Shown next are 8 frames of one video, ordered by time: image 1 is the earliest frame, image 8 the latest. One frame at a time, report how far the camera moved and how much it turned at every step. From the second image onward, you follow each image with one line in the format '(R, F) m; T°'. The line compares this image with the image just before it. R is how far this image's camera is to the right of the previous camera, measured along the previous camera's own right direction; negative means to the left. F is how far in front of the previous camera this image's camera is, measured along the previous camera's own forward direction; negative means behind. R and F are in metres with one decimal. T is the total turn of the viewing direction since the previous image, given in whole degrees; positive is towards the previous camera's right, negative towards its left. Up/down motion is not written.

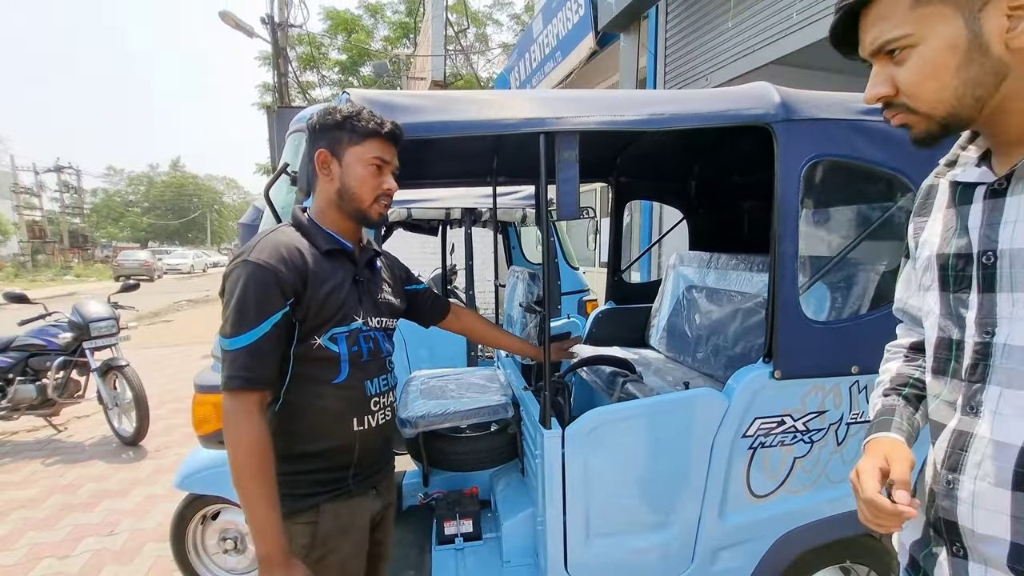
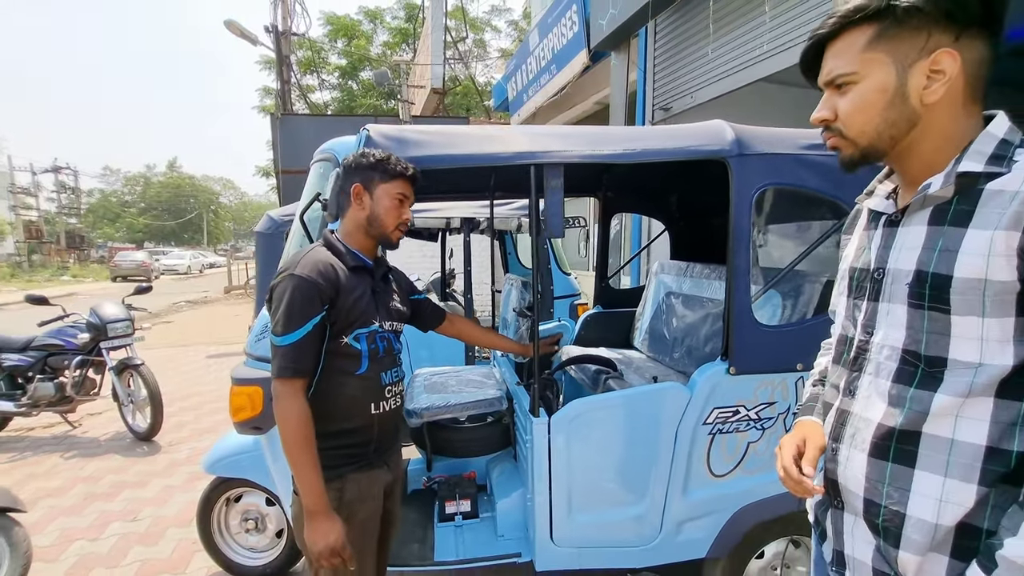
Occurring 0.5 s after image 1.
(0.0, -0.3) m; 0°
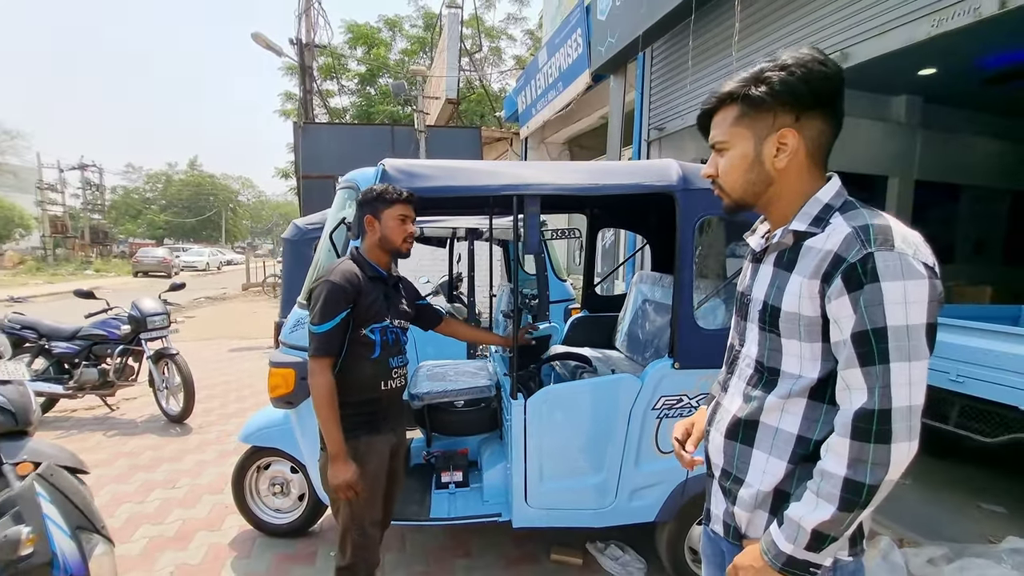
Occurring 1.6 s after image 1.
(+0.1, -0.4) m; -1°
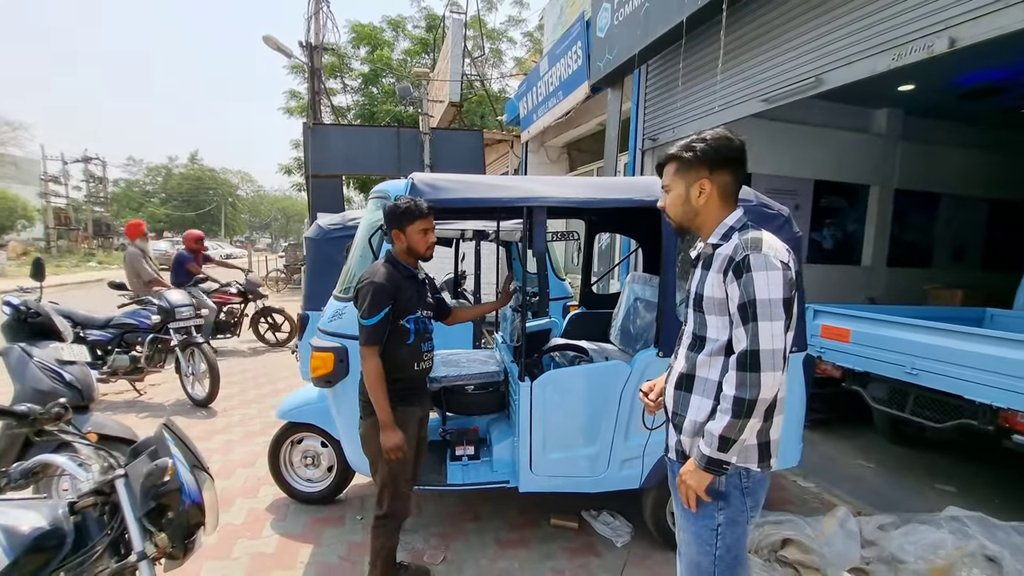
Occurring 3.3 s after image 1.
(-0.1, -0.4) m; 0°
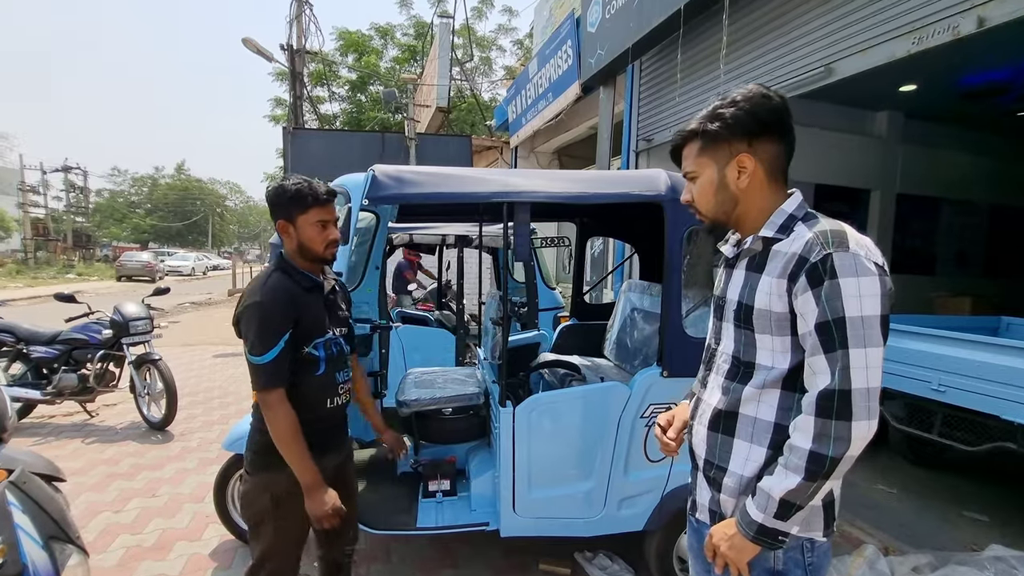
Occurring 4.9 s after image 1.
(+0.1, +0.4) m; +1°
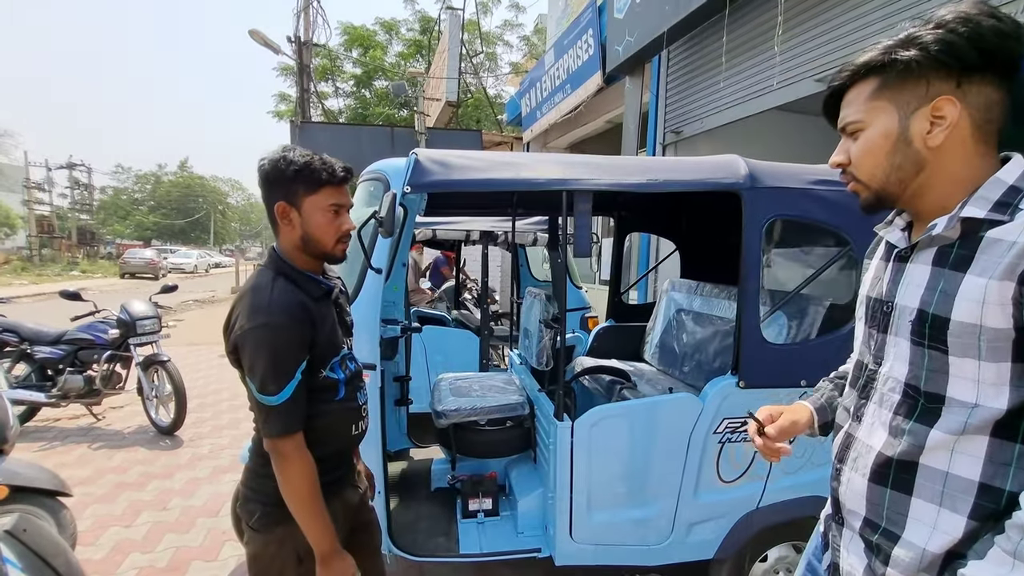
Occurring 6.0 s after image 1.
(-0.2, +0.2) m; 0°
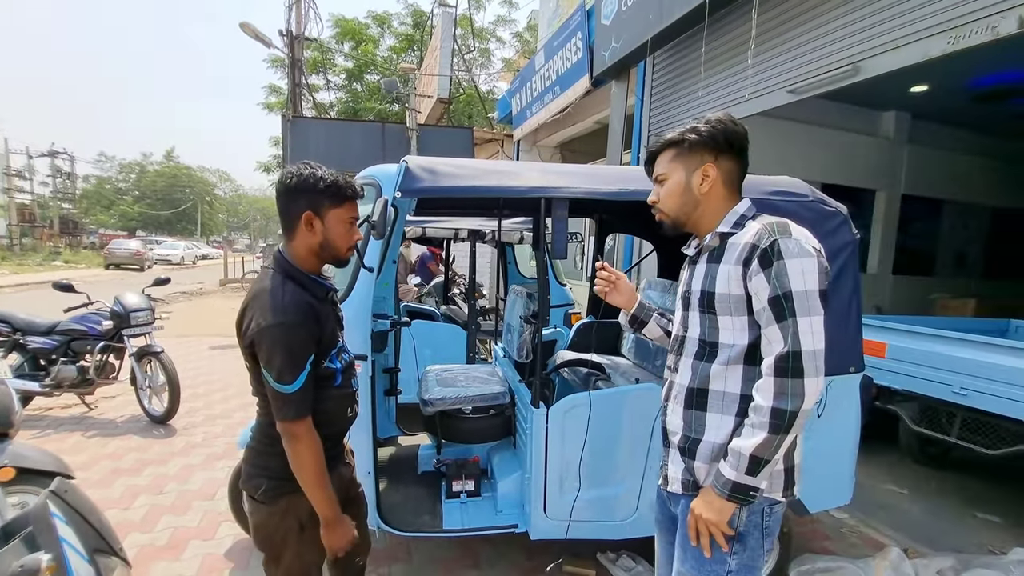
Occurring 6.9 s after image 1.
(0.0, -0.2) m; +1°
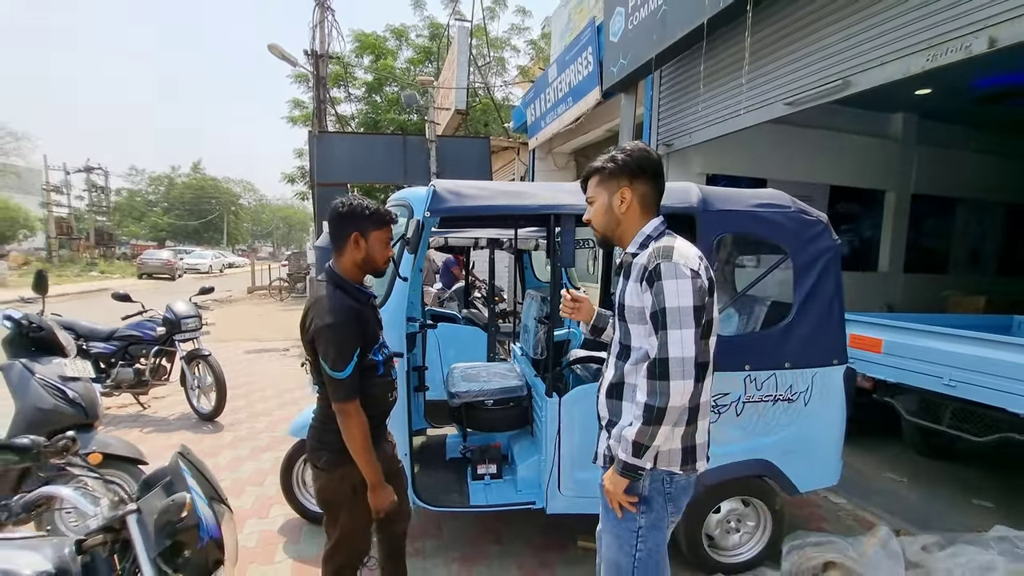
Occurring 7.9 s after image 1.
(0.0, -0.3) m; -2°
